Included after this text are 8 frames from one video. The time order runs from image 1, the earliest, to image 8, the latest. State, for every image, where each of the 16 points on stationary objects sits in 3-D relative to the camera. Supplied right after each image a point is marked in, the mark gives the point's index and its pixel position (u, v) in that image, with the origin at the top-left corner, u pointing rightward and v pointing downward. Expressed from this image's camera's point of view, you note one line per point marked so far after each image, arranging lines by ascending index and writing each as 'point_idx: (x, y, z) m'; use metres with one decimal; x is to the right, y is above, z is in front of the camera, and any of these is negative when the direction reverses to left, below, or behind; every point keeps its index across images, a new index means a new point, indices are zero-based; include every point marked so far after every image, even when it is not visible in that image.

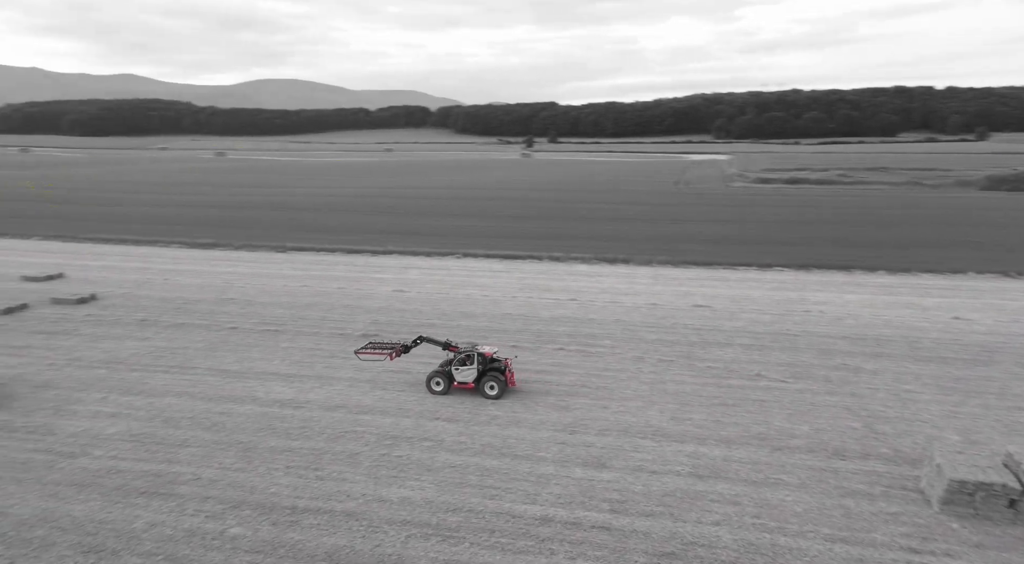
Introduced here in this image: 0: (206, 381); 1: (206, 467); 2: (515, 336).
0: (-6.0, -1.9, +12.6) m
1: (-4.1, -2.5, +8.8) m
2: (+0.1, -1.3, +15.7) m
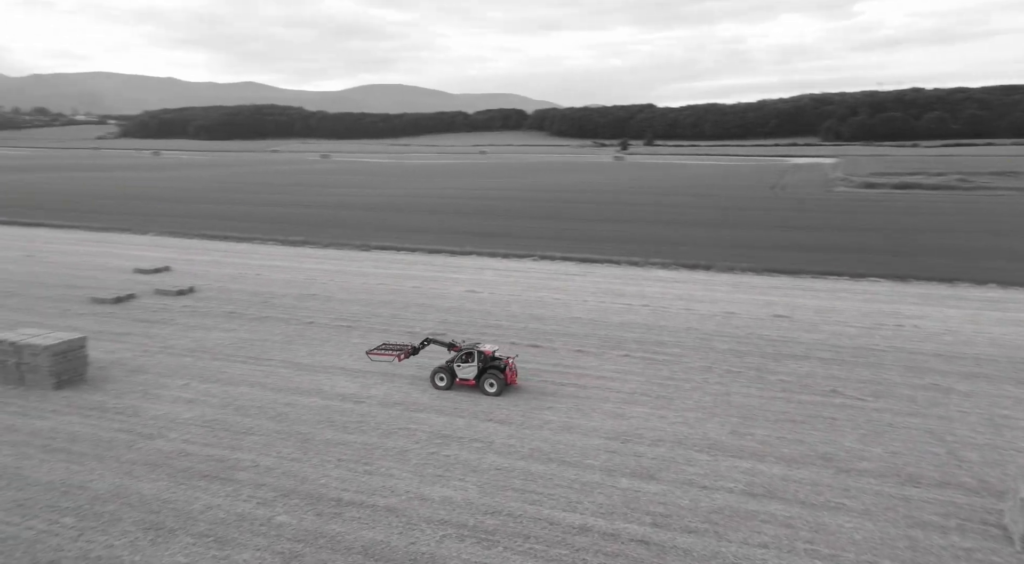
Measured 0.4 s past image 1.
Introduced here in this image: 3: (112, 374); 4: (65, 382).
0: (-4.8, -1.8, +13.2) m
1: (-3.5, -2.5, +9.2) m
2: (+1.7, -1.4, +15.5) m
3: (-8.1, -1.8, +13.3) m
4: (-8.5, -1.9, +12.5) m
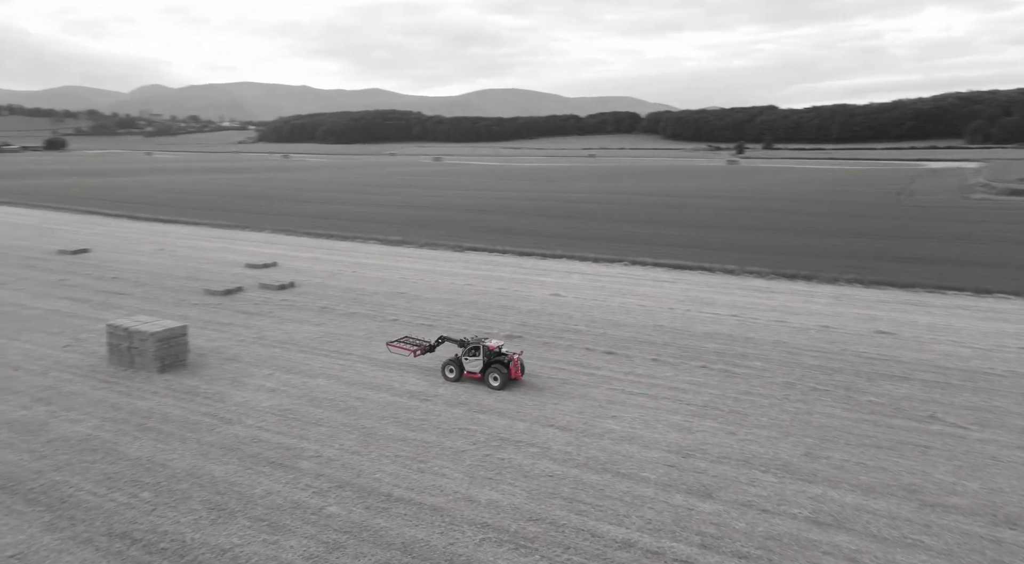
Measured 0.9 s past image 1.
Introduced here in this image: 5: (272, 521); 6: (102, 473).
0: (-3.4, -1.8, +13.7) m
1: (-2.7, -2.4, +9.6) m
2: (+3.4, -1.5, +15.0) m
3: (-6.7, -1.7, +14.3) m
4: (-7.1, -1.7, +13.6) m
5: (-2.7, -2.7, +7.4) m
6: (-5.4, -2.5, +8.6) m
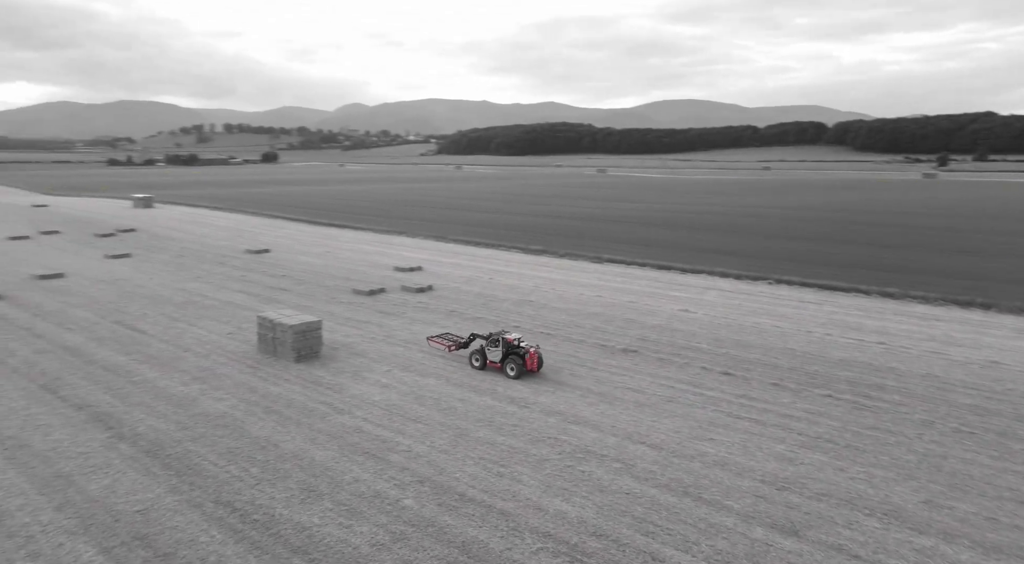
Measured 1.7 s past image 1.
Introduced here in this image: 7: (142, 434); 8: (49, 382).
0: (-1.1, -1.9, +14.3) m
1: (-1.4, -2.5, +10.0) m
2: (+5.8, -1.9, +13.9) m
3: (-4.1, -1.7, +15.6) m
4: (-4.8, -1.7, +15.0) m
5: (-1.9, -2.7, +7.9) m
6: (-4.2, -2.5, +9.7) m
7: (-5.8, -2.4, +10.2) m
8: (-9.2, -2.0, +13.0) m
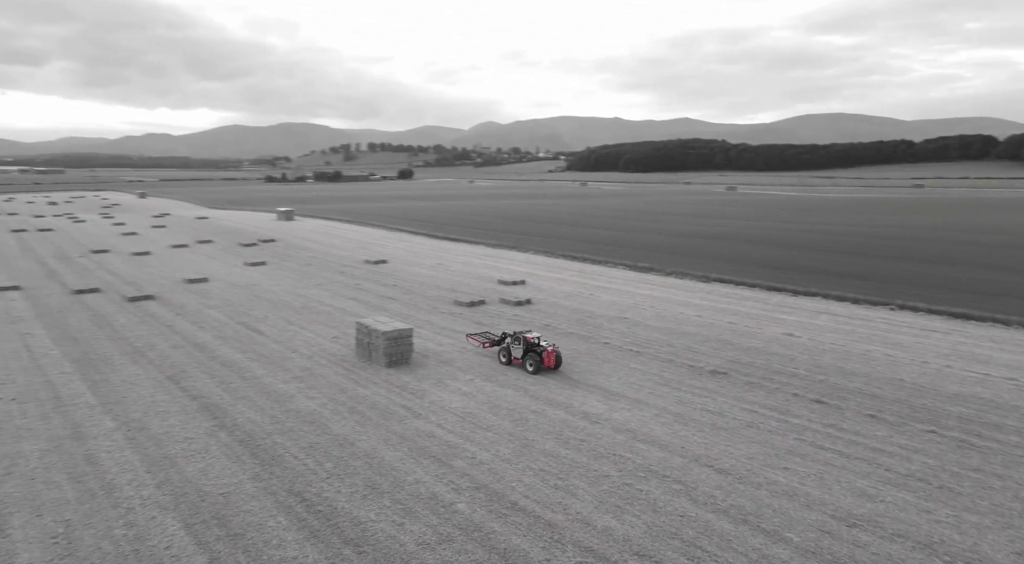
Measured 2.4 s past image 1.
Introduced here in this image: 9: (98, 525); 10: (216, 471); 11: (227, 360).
0: (+0.7, -2.2, +14.4) m
1: (-0.4, -2.7, +10.3) m
2: (+7.4, -2.4, +12.9) m
3: (-2.1, -2.0, +16.2) m
4: (-2.8, -1.9, +15.8) m
5: (-1.3, -2.8, +8.3) m
6: (-3.3, -2.6, +10.5) m
7: (-4.7, -2.5, +11.3) m
8: (-7.5, -2.0, +14.6) m
9: (-4.8, -2.8, +7.5) m
10: (-4.2, -2.7, +9.2) m
11: (-6.9, -1.9, +15.9) m
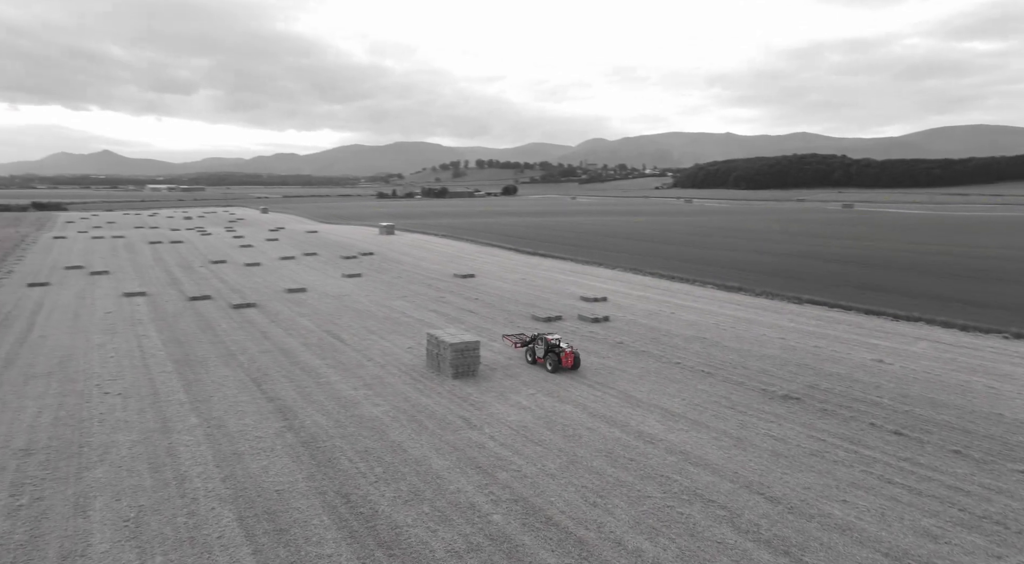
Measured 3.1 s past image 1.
0: (+2.0, -2.6, +14.3) m
1: (+0.3, -2.9, +10.4) m
2: (+8.4, -2.8, +11.8) m
3: (-0.5, -2.3, +16.5) m
4: (-1.3, -2.3, +16.2) m
5: (-0.9, -3.0, +8.6) m
6: (-2.5, -2.8, +11.0) m
7: (-3.8, -2.7, +12.0) m
8: (-6.1, -2.3, +15.7) m
9: (-4.4, -2.9, +8.2) m
10: (-3.6, -2.8, +9.9) m
11: (-5.3, -2.2, +16.9) m
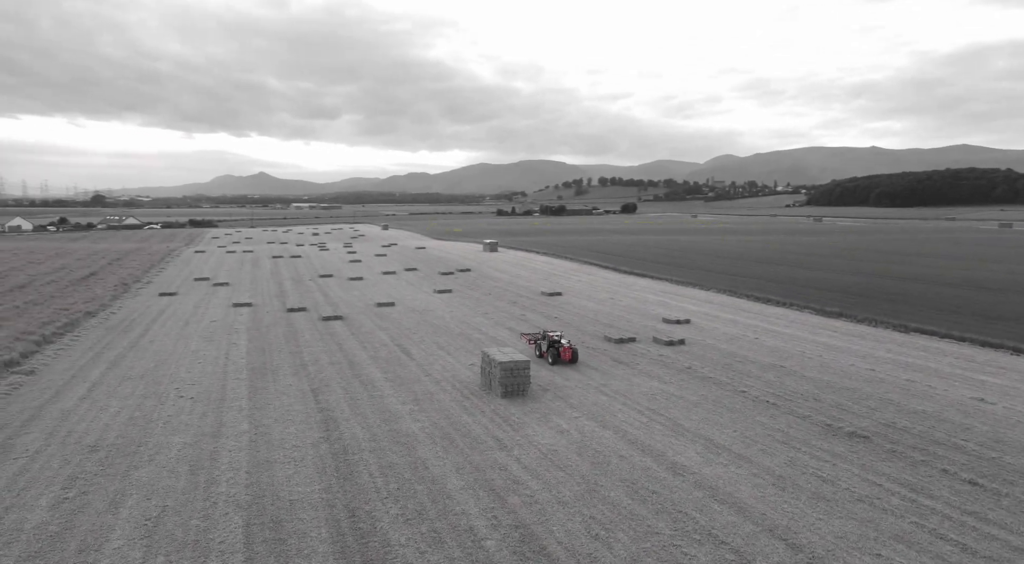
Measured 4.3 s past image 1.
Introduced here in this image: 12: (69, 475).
0: (+2.9, -3.1, +13.8) m
1: (+0.6, -3.3, +10.2) m
2: (+8.8, -3.3, +10.2) m
3: (+0.8, -2.8, +16.4) m
4: (0.0, -2.7, +16.2) m
5: (-0.9, -3.3, +8.6) m
6: (-2.1, -3.1, +11.2) m
7: (-3.2, -3.0, +12.4) m
8: (-4.9, -2.6, +16.5) m
9: (-4.5, -3.1, +8.8) m
10: (-3.4, -3.1, +10.3) m
11: (-3.9, -2.6, +17.5) m
12: (-6.9, -3.0, +10.1) m
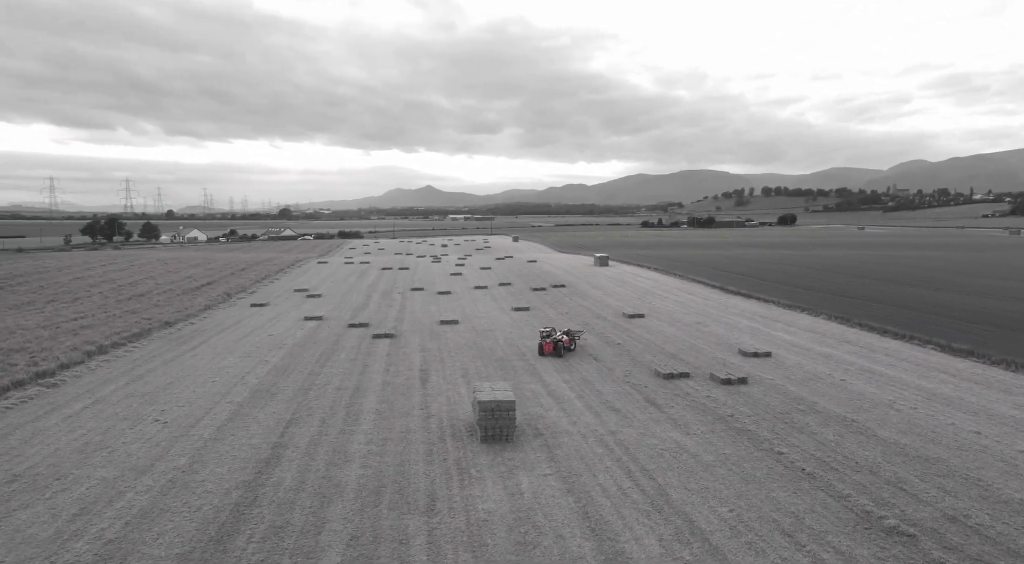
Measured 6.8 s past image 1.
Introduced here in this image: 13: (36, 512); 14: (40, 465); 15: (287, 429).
0: (+2.0, -3.7, +11.3) m
1: (-1.0, -3.8, +8.3) m
2: (+7.0, -4.0, +6.6) m
3: (+0.5, -3.5, +14.3) m
4: (-0.3, -3.4, +14.3) m
5: (-2.8, -3.8, +7.0) m
6: (-3.4, -3.6, +9.8) m
7: (-4.2, -3.5, +11.2) m
8: (-5.0, -3.2, +15.5) m
9: (-6.2, -3.5, +8.0) m
10: (-4.8, -3.5, +9.2) m
11: (-3.8, -3.2, +16.3) m
12: (-8.3, -3.4, +9.7) m
13: (-7.1, -3.4, +9.8) m
14: (-8.5, -3.3, +11.8) m
15: (-5.0, -3.3, +14.5) m
